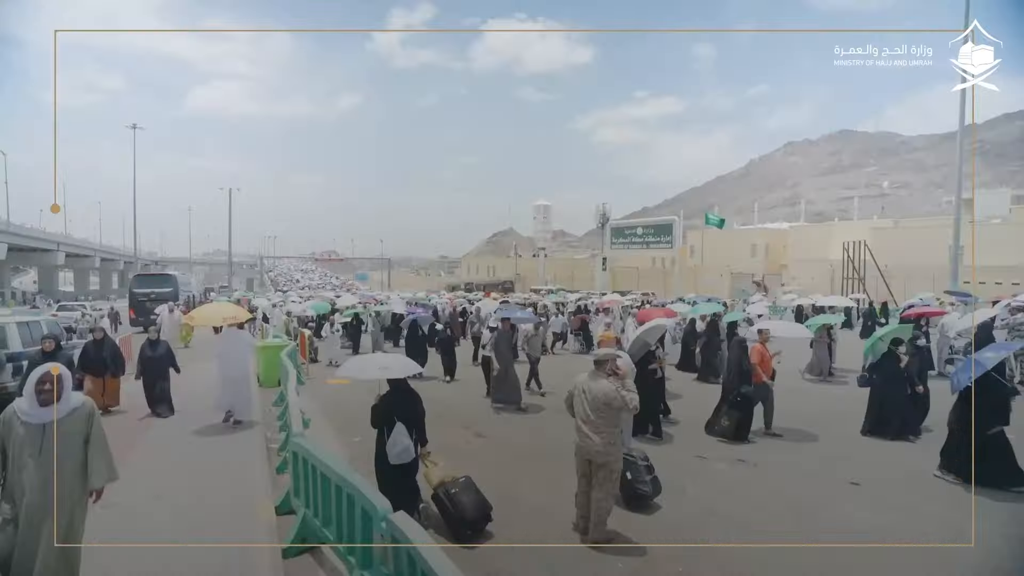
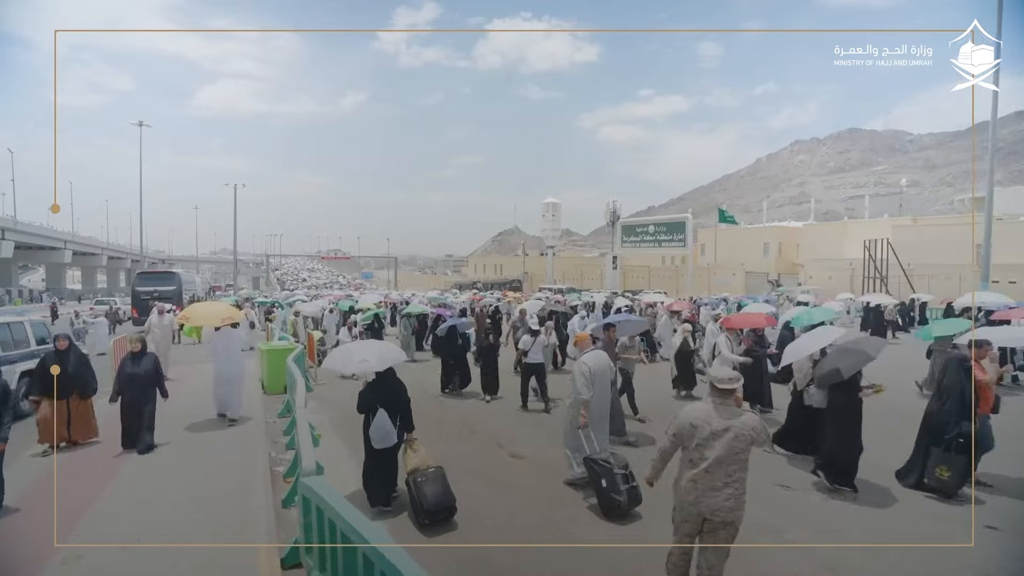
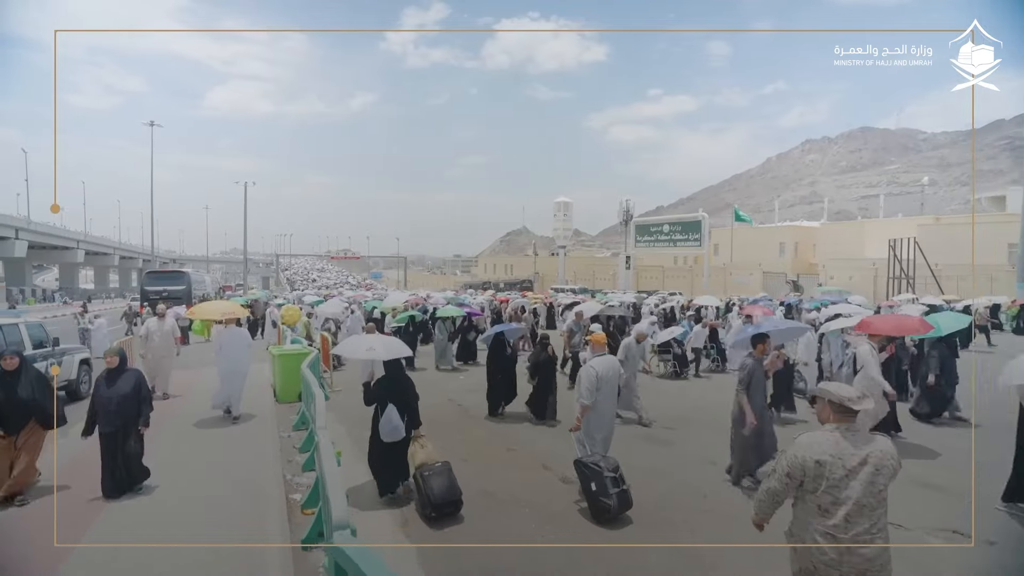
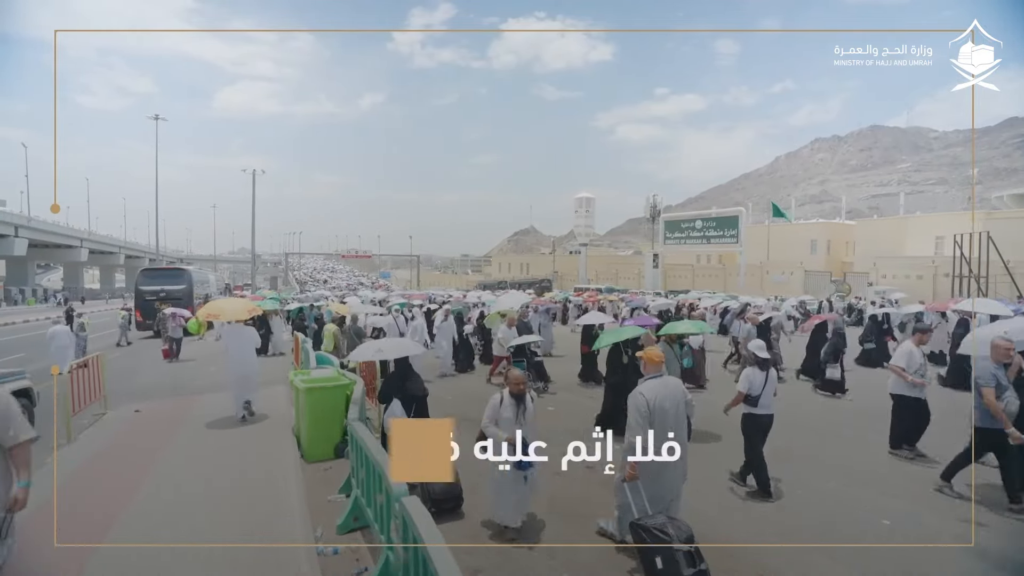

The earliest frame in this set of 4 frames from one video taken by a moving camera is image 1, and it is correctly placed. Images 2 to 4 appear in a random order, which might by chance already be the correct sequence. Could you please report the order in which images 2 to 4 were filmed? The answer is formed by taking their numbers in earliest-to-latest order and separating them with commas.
2, 3, 4
